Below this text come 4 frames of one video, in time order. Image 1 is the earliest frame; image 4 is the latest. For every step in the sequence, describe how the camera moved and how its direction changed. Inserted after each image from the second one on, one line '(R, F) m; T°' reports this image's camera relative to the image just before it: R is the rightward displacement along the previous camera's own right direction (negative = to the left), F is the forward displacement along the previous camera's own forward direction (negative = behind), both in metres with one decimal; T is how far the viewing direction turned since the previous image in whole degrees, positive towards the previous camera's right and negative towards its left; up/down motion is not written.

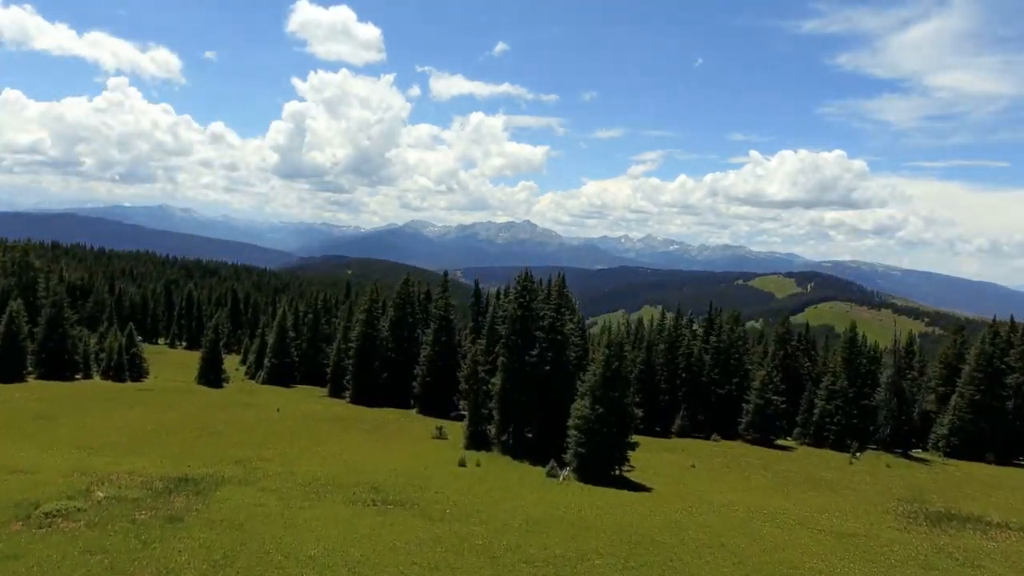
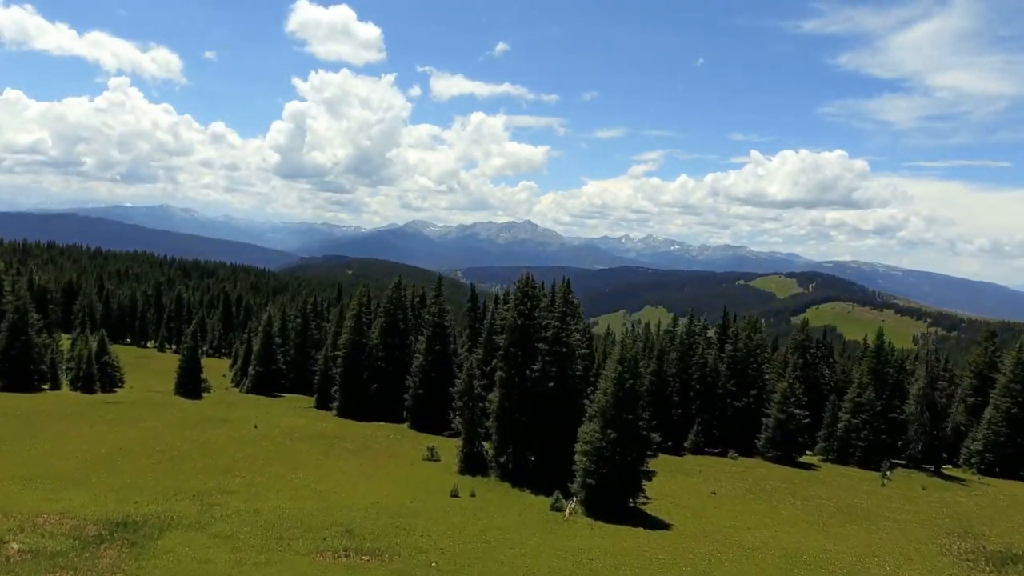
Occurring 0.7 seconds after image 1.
(+0.1, +6.4) m; 0°
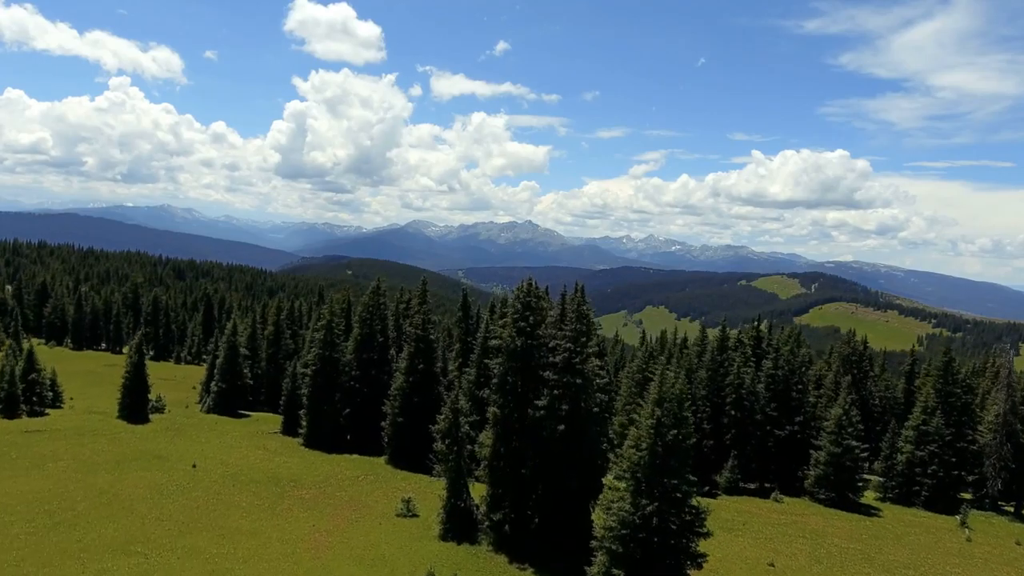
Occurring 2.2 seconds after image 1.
(+0.3, +12.7) m; 0°
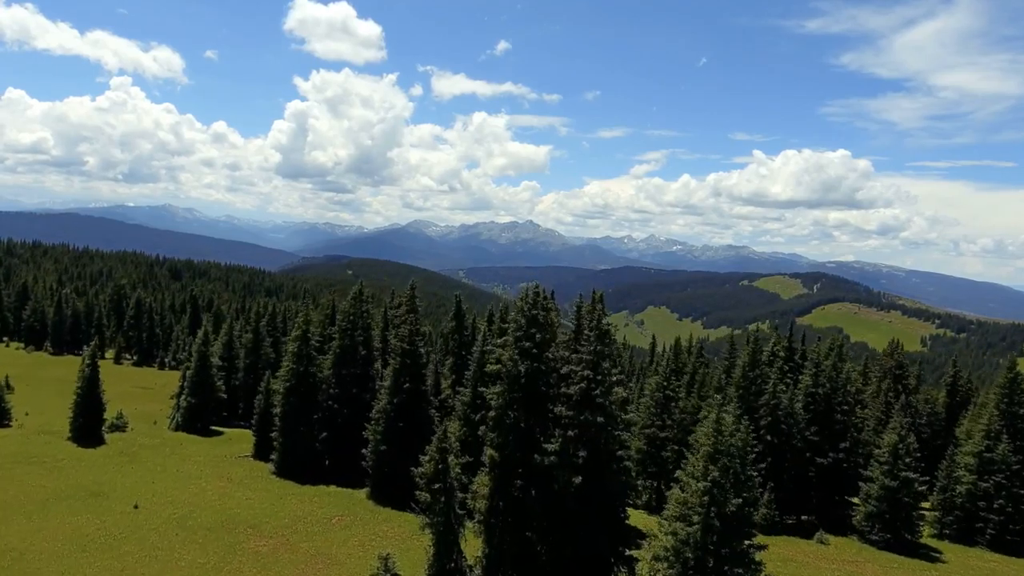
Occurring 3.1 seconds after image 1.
(-0.1, +8.7) m; 0°
